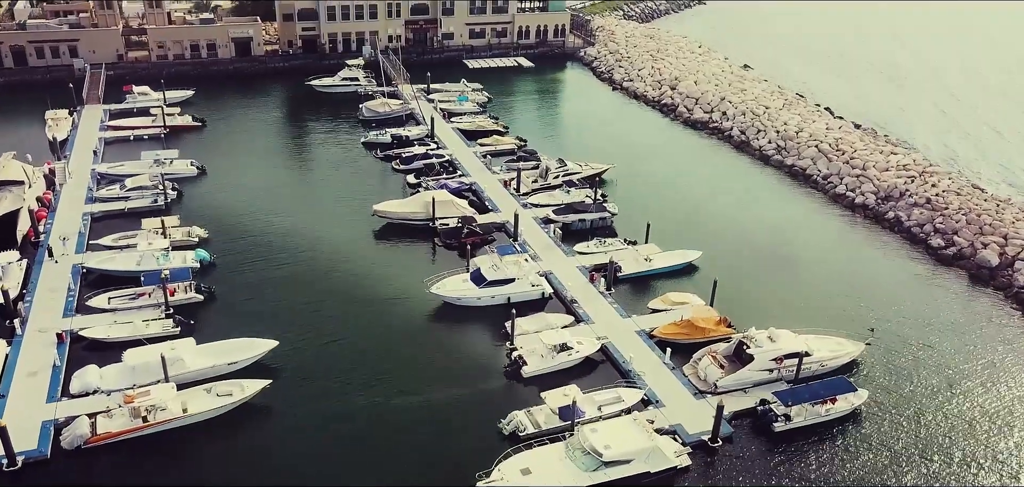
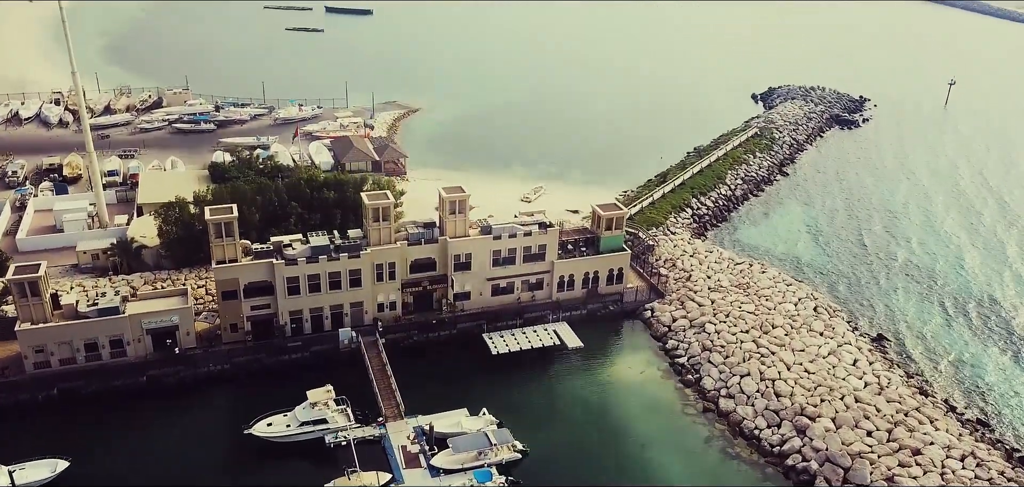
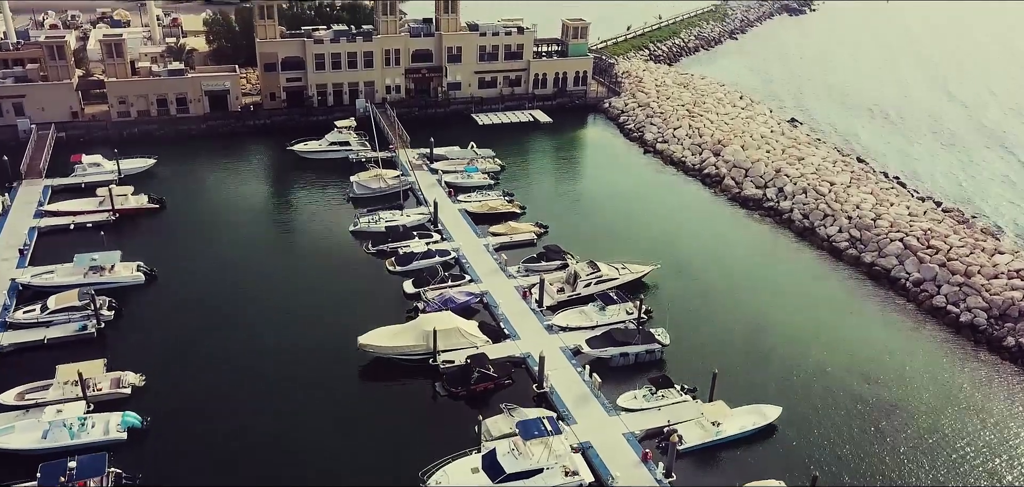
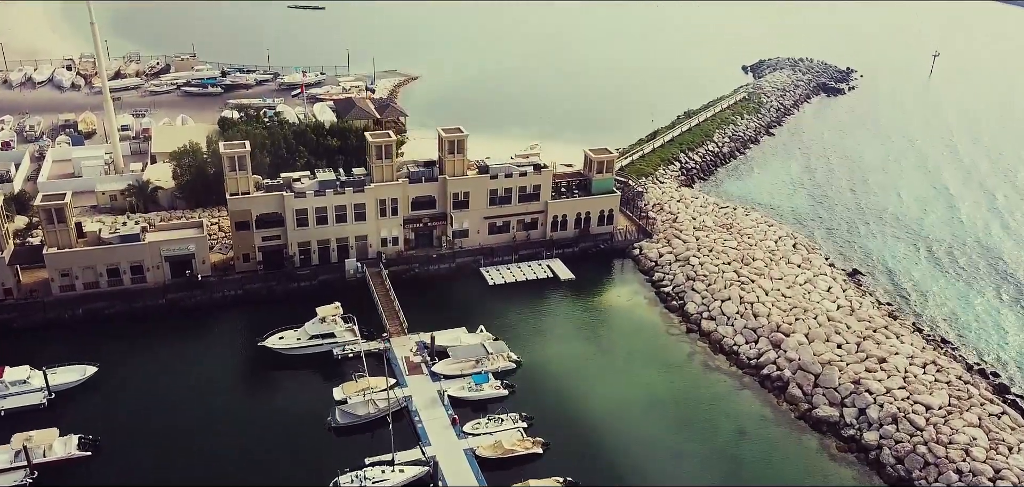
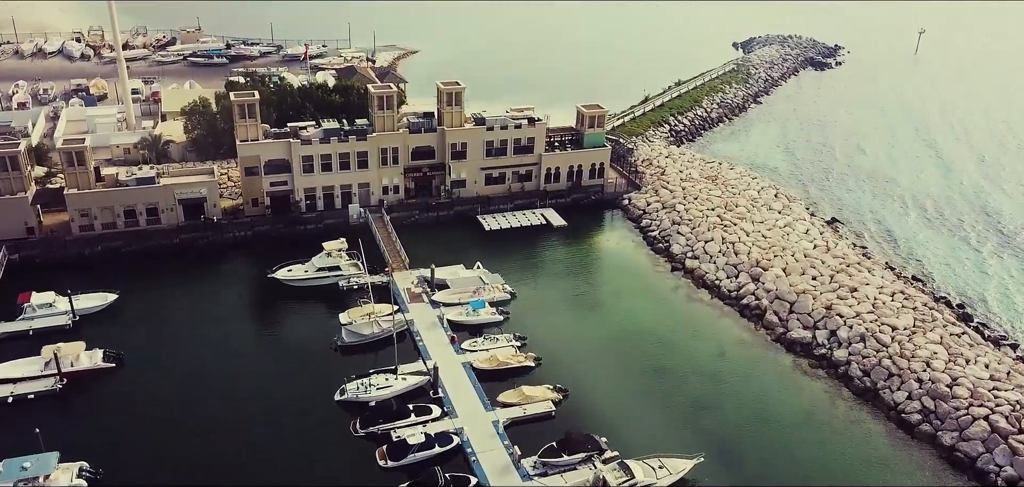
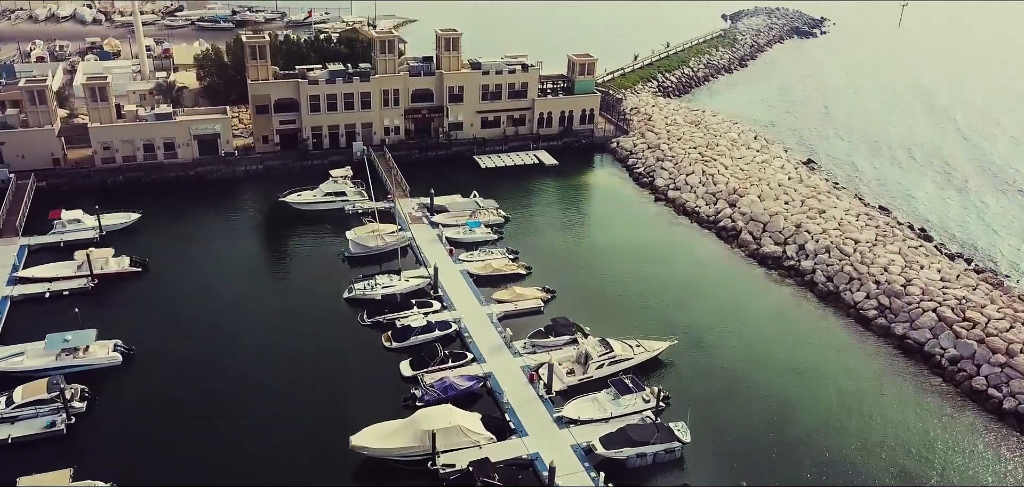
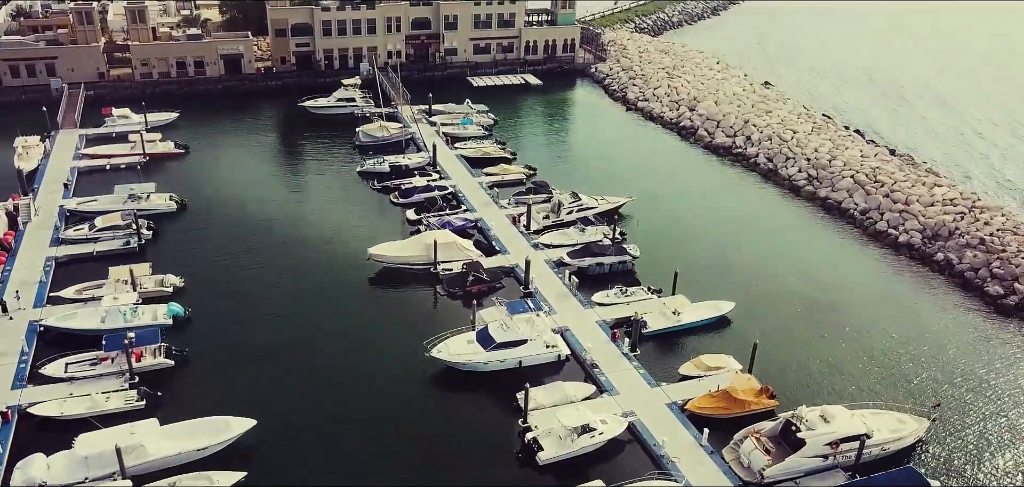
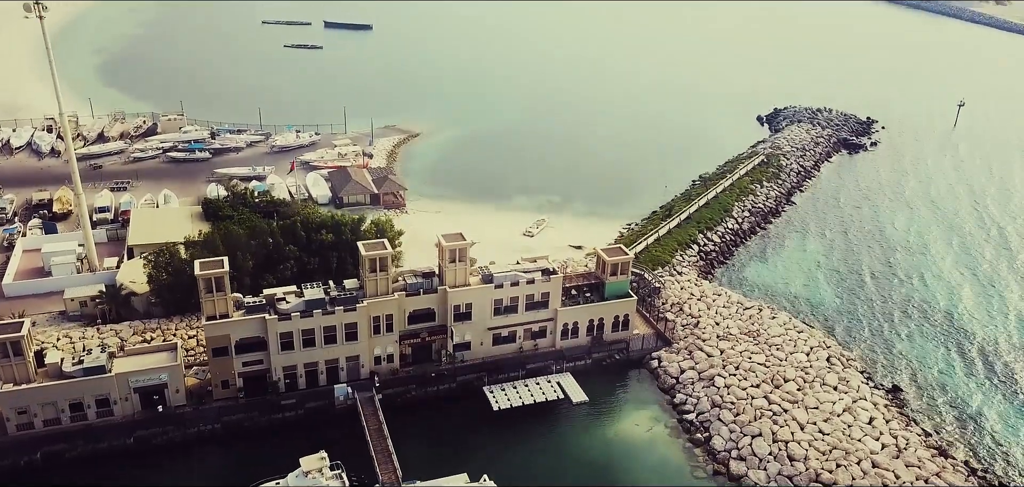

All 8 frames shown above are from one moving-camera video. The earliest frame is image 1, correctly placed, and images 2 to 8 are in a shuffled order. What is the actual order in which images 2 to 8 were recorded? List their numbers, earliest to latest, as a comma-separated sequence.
7, 3, 6, 5, 4, 2, 8
